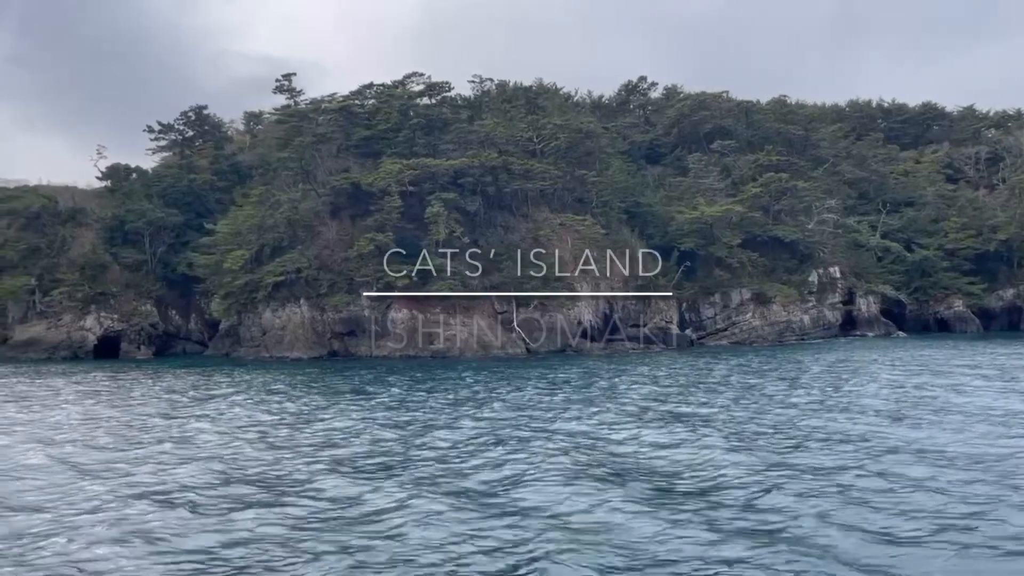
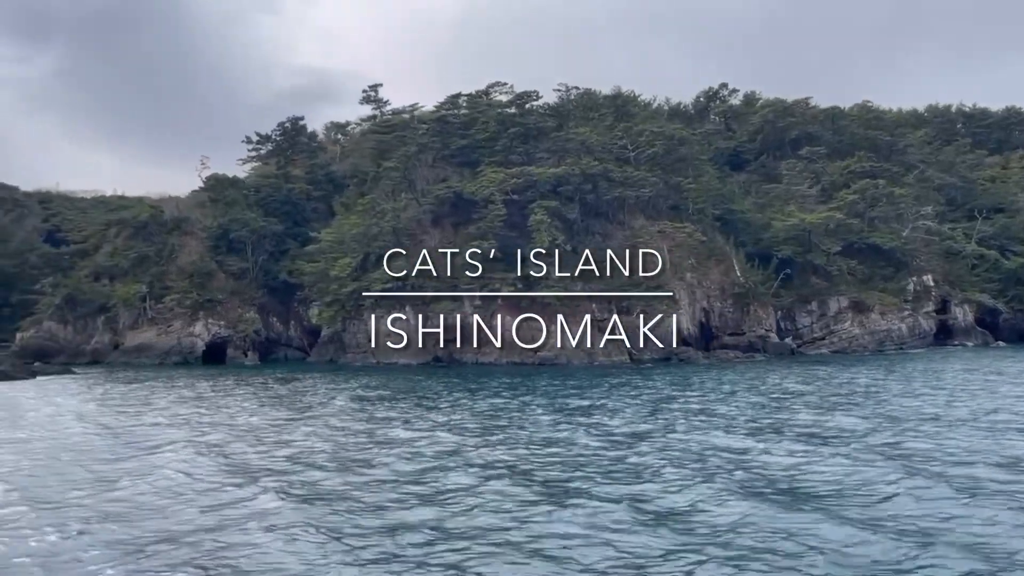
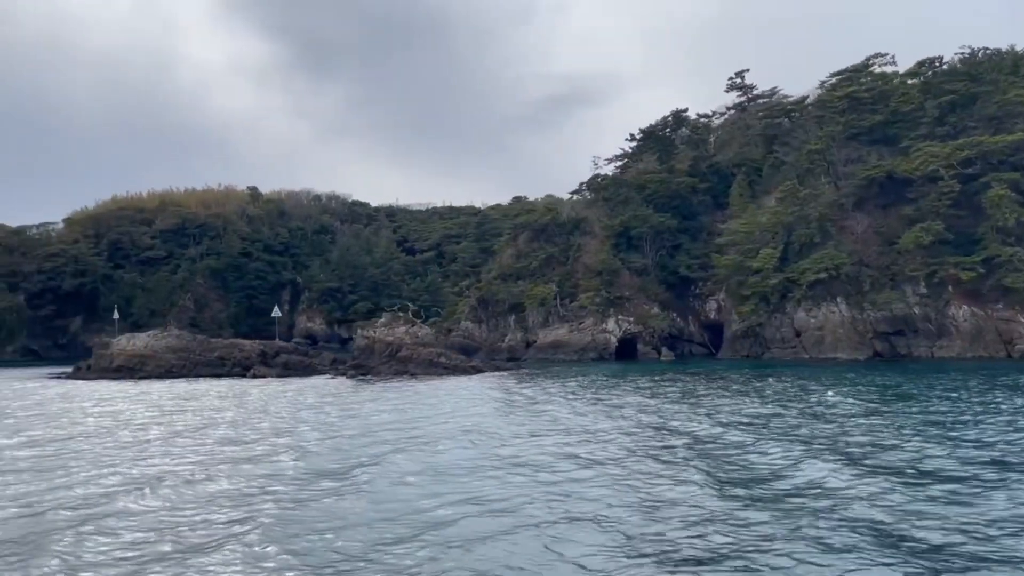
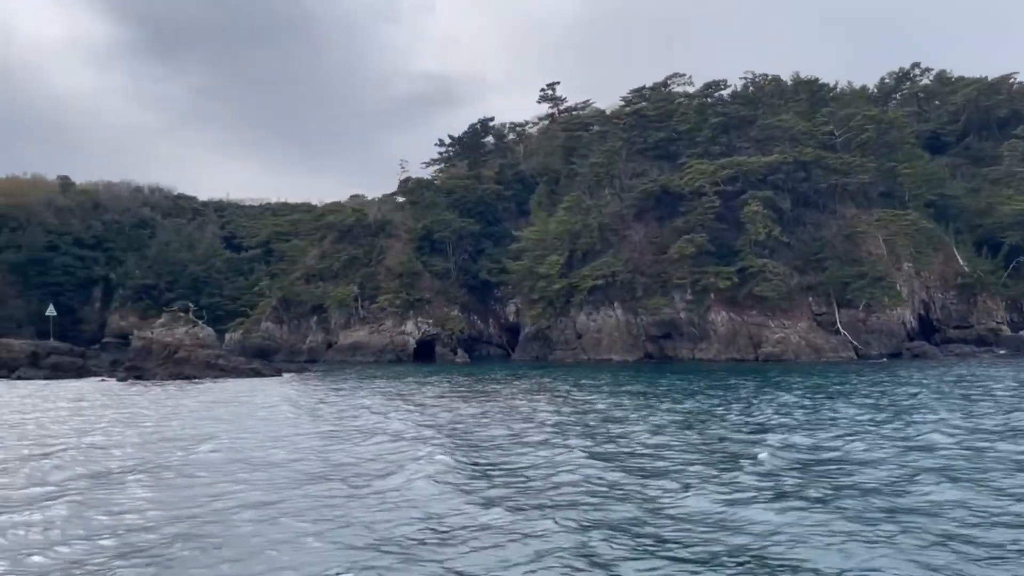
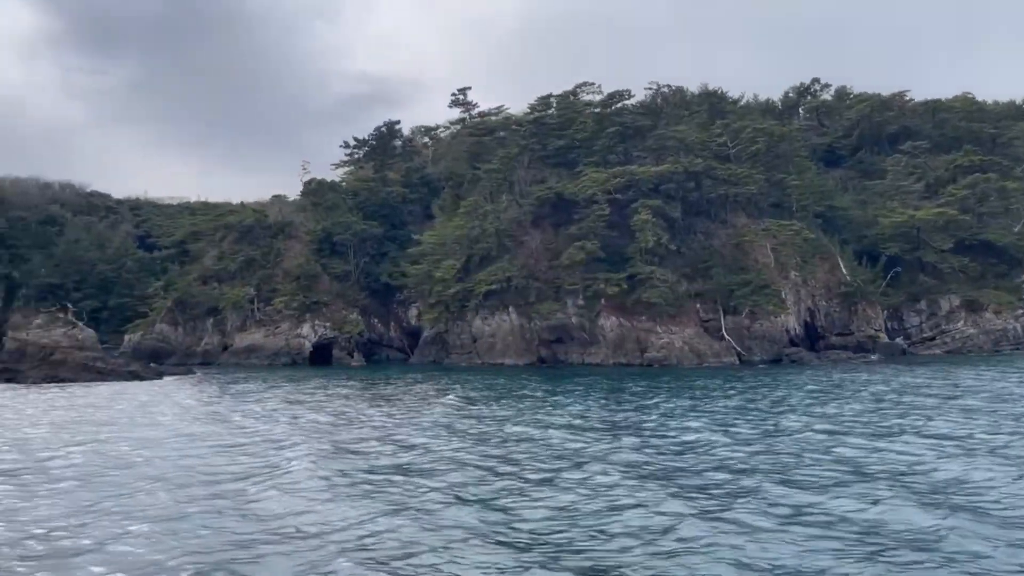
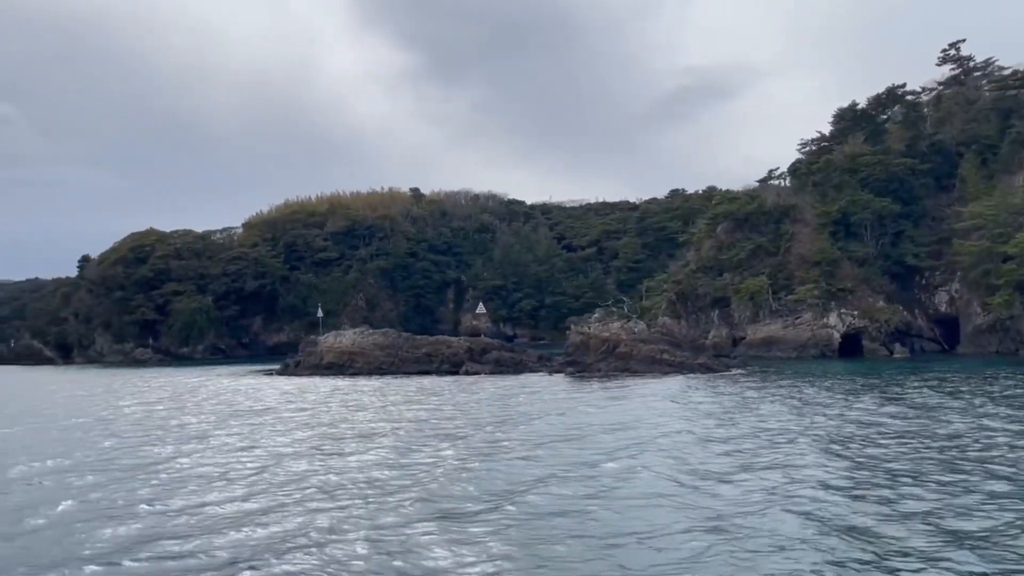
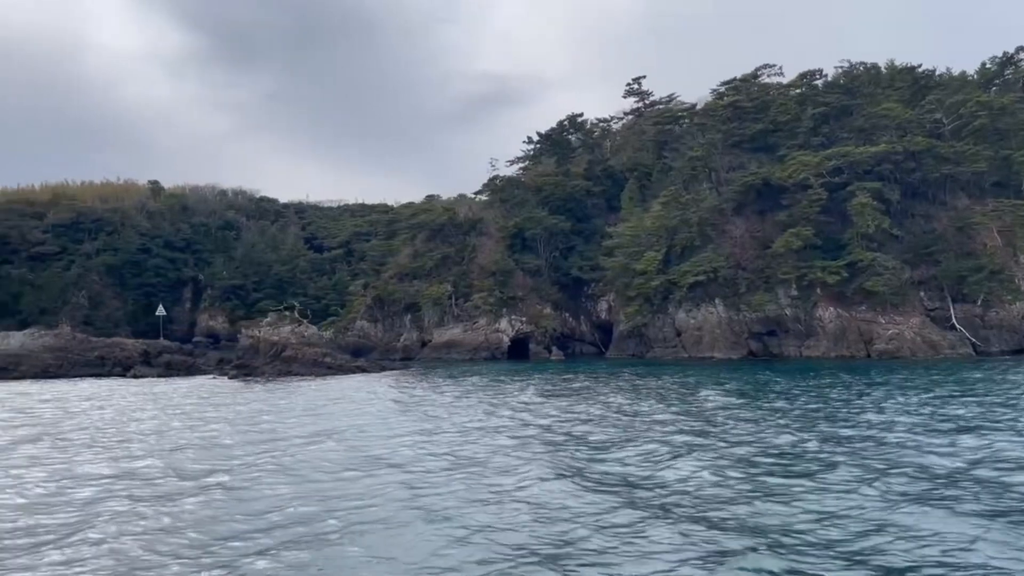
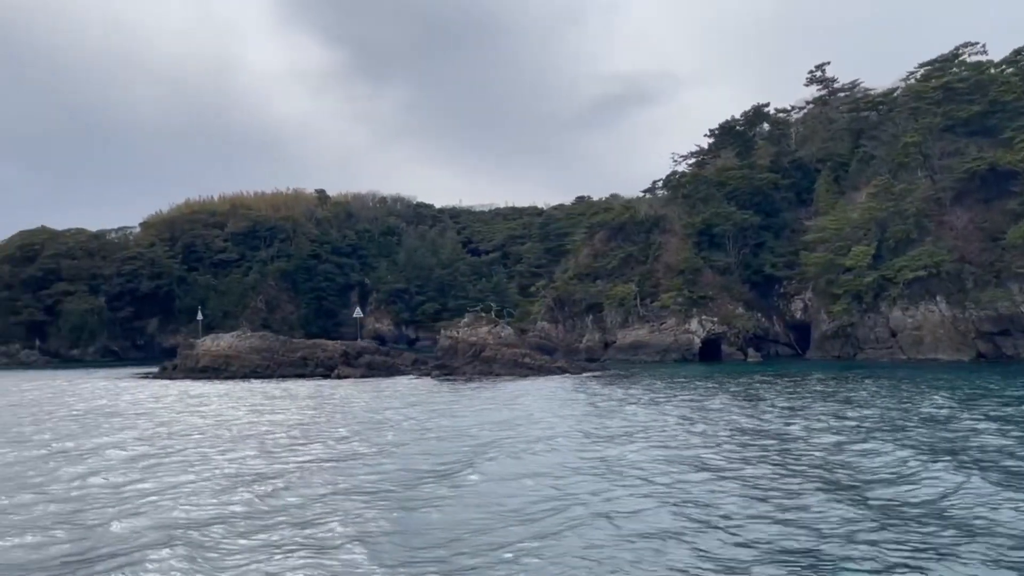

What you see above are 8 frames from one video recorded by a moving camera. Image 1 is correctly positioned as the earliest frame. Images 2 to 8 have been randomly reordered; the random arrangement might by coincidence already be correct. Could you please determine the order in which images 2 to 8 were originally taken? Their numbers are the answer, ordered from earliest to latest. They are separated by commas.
2, 5, 4, 7, 3, 8, 6
